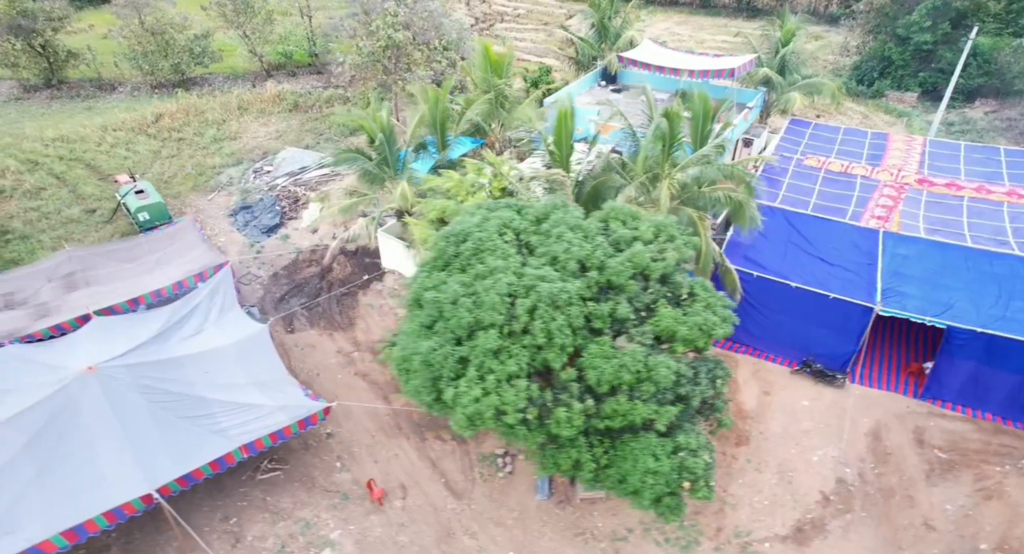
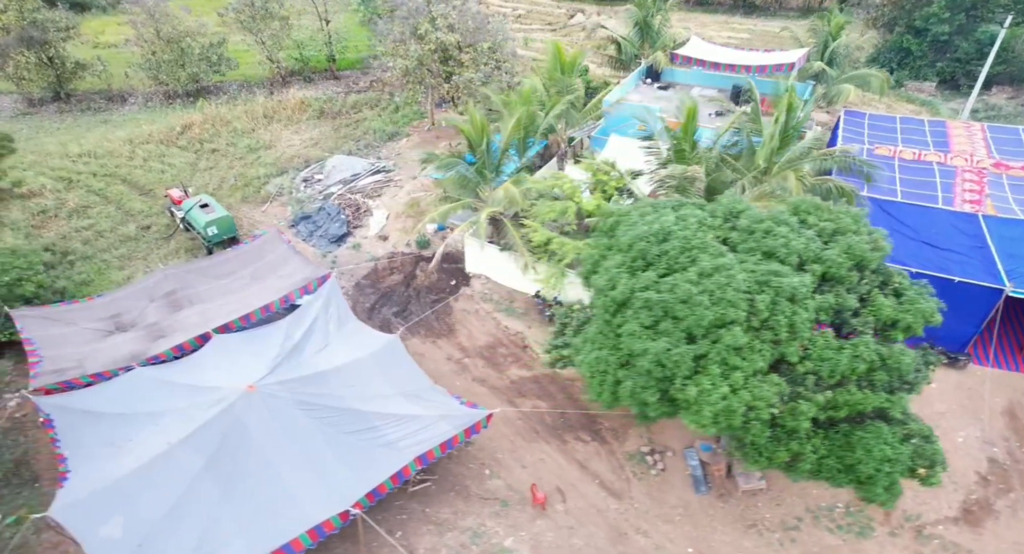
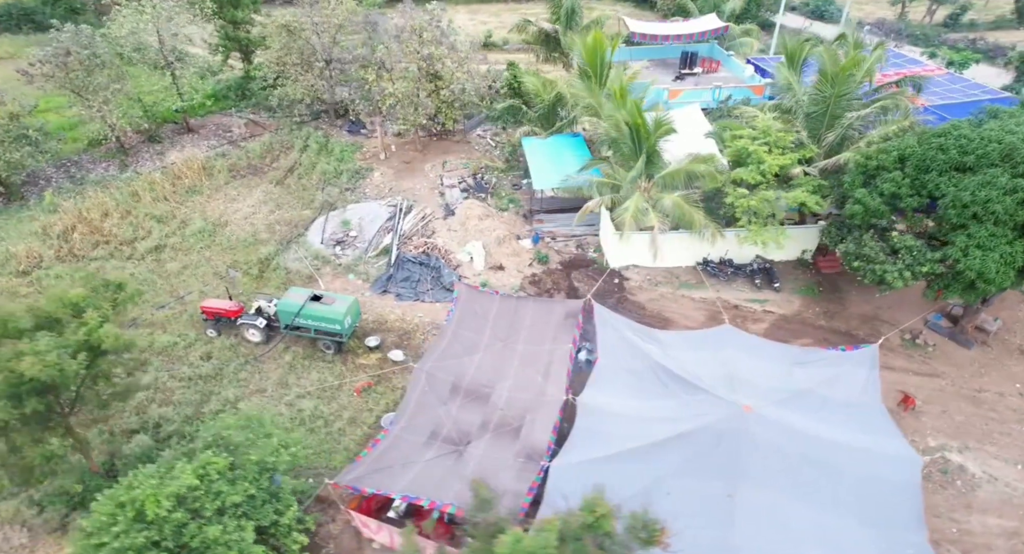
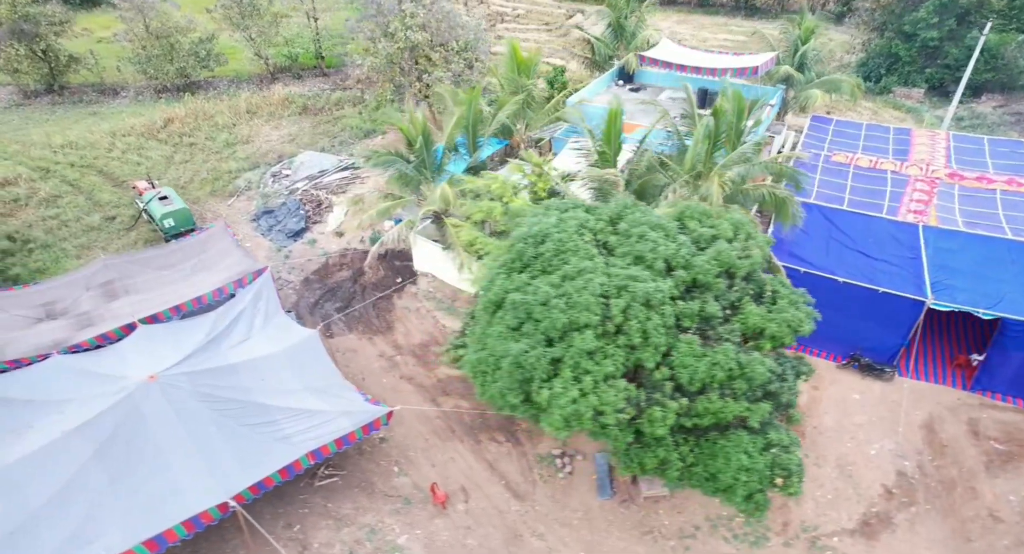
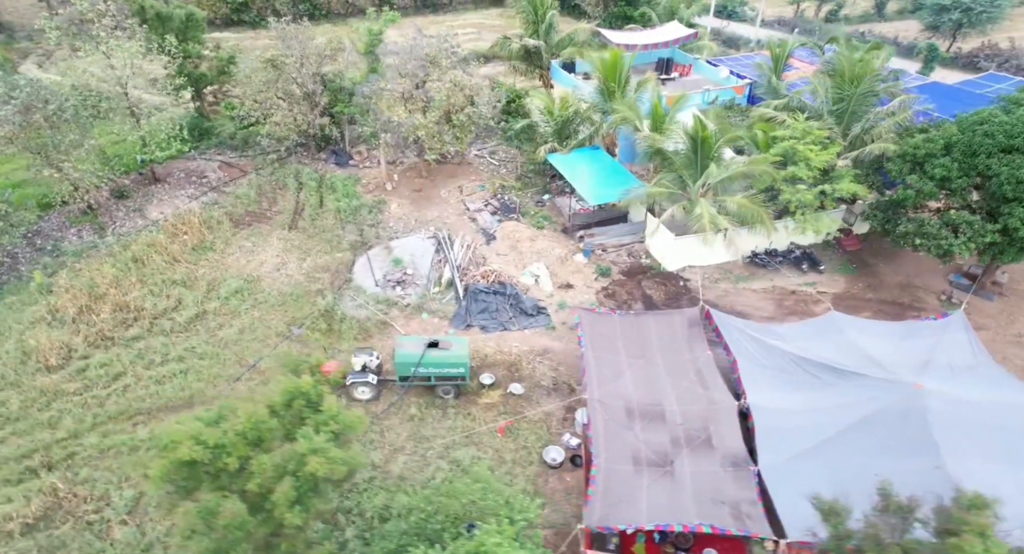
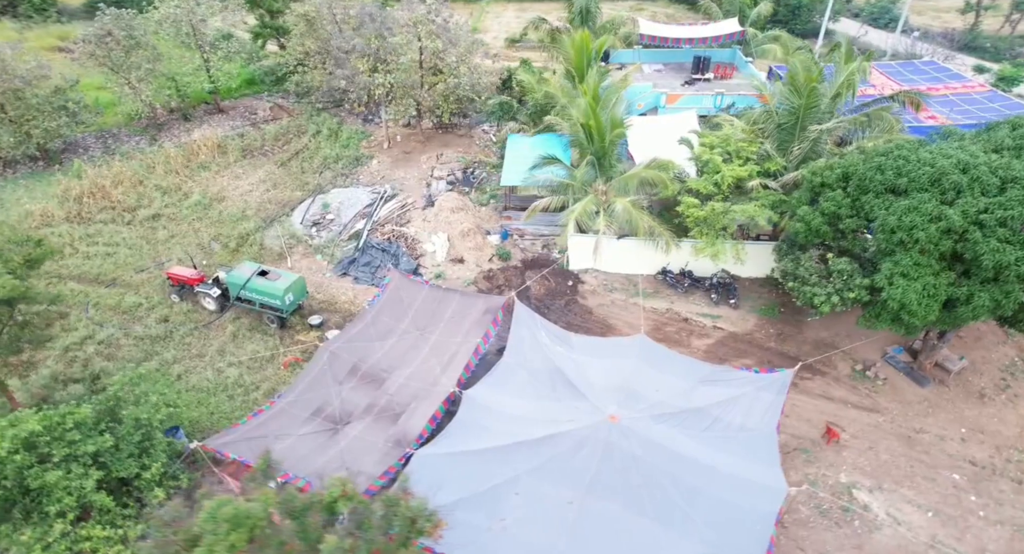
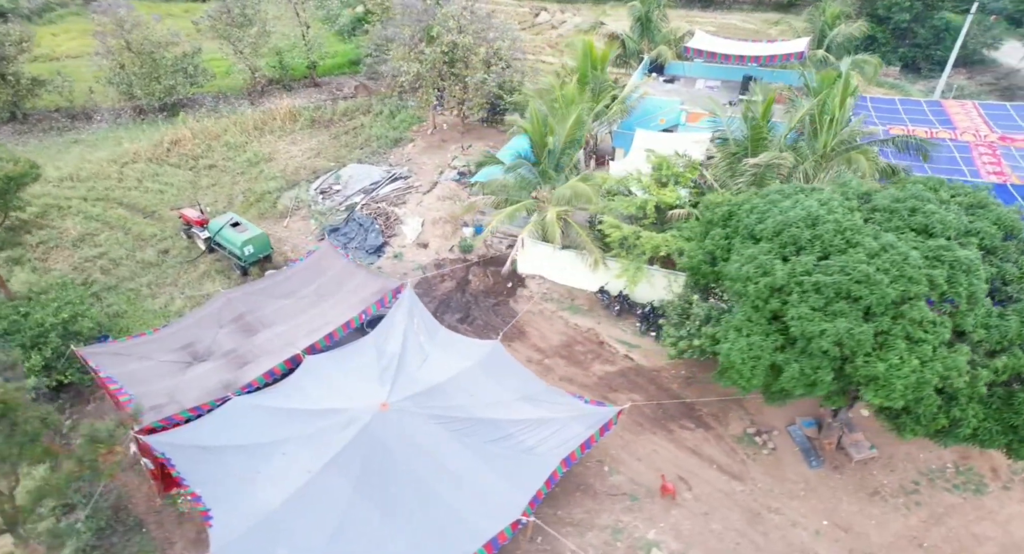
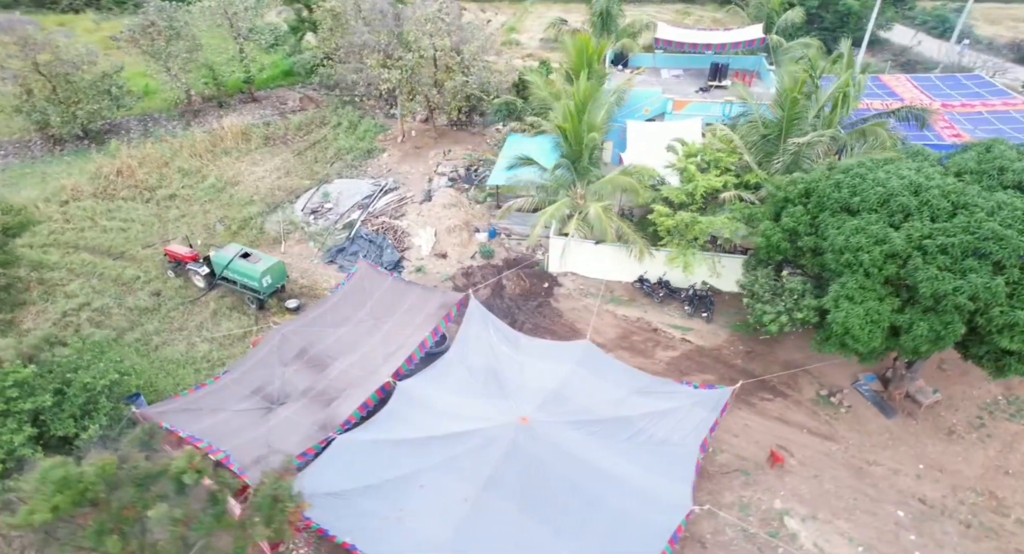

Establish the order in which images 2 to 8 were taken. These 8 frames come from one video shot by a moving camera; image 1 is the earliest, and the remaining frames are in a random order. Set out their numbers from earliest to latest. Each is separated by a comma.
4, 2, 7, 8, 6, 3, 5
